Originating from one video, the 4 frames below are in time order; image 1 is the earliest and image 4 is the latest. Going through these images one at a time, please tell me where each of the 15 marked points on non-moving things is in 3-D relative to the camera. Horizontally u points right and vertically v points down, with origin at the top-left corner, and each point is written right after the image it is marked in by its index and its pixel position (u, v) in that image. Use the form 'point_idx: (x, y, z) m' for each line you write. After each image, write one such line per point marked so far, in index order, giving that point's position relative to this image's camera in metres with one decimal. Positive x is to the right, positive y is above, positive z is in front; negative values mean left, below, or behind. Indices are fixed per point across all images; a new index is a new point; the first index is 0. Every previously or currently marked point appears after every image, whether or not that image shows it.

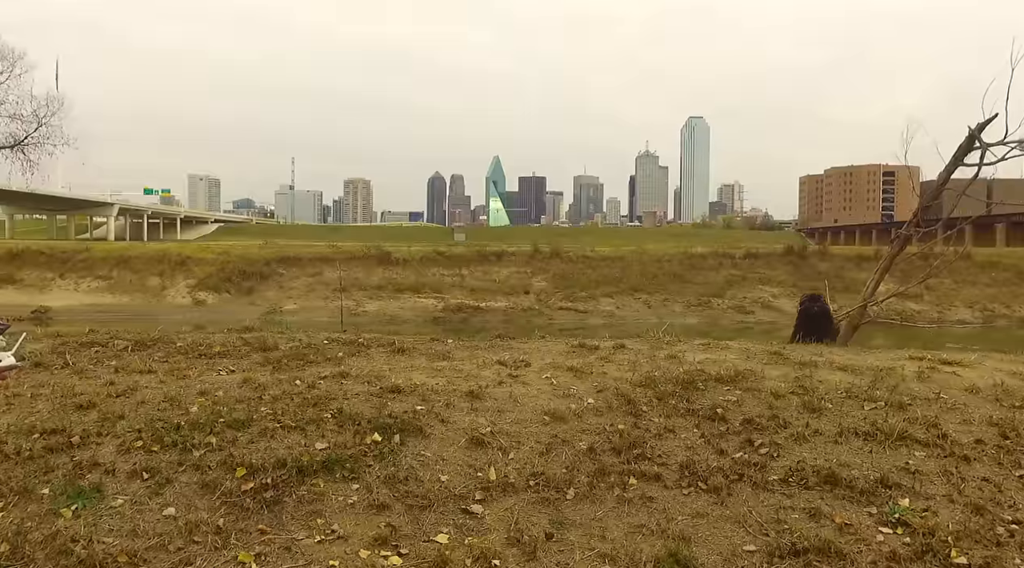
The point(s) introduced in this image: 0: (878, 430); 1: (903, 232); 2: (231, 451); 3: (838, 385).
0: (+3.3, -1.3, +6.3) m
1: (+9.2, +1.2, +16.3) m
2: (-2.3, -1.4, +5.7) m
3: (+3.5, -1.1, +7.4) m
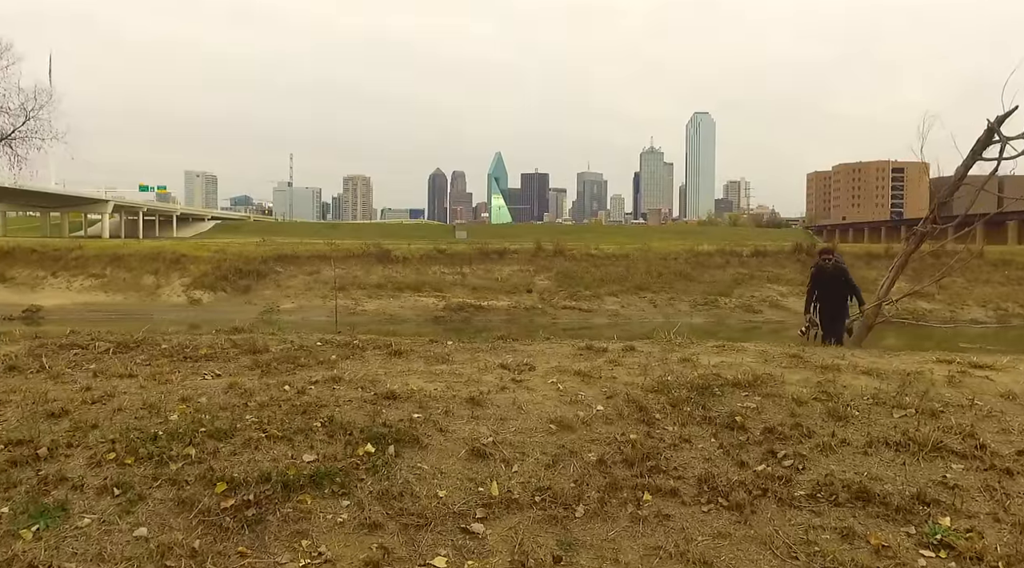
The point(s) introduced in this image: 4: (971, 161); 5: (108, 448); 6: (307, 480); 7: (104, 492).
0: (+3.4, -1.3, +5.8) m
1: (+9.2, +1.3, +15.8) m
2: (-2.3, -1.4, +5.3) m
3: (+3.5, -1.1, +6.9) m
4: (+9.4, +2.5, +14.4) m
5: (-3.2, -1.3, +5.4) m
6: (-1.5, -1.5, +5.1) m
7: (-2.9, -1.5, +4.9) m
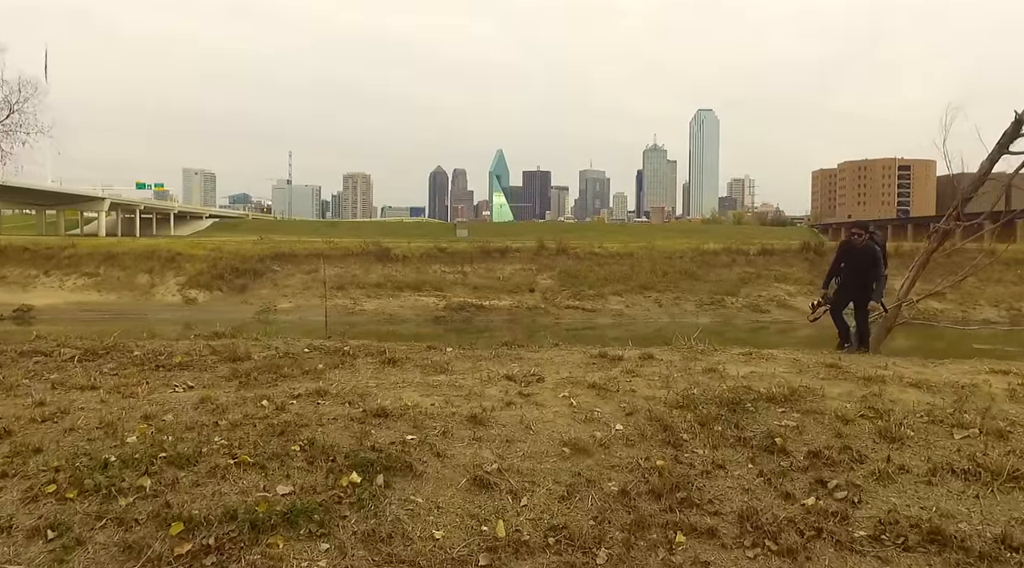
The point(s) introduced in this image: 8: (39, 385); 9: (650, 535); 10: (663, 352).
0: (+3.4, -1.3, +5.0) m
1: (+9.3, +1.3, +15.0) m
2: (-2.2, -1.4, +4.5) m
3: (+3.6, -1.1, +6.1) m
4: (+9.5, +2.5, +13.6) m
5: (-3.1, -1.3, +4.6) m
6: (-1.5, -1.5, +4.4) m
7: (-2.8, -1.5, +4.1) m
8: (-4.6, -1.0, +6.7) m
9: (+0.9, -1.6, +4.4) m
10: (+1.7, -0.8, +7.9) m
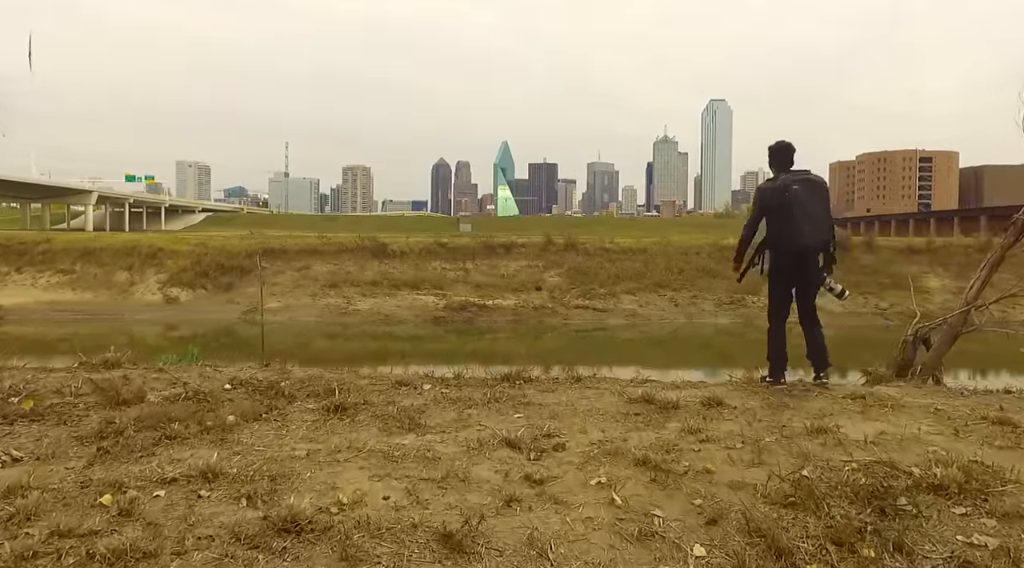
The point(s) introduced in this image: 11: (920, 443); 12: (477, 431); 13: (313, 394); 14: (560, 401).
0: (+3.4, -1.4, +2.6) m
1: (+9.4, +1.2, +12.5) m
2: (-2.2, -1.5, +2.1) m
3: (+3.6, -1.2, +3.7) m
4: (+9.6, +2.5, +11.1) m
5: (-3.1, -1.4, +2.3) m
6: (-1.5, -1.6, +2.0) m
7: (-2.8, -1.6, +1.7) m
8: (-4.5, -1.1, +4.4) m
9: (+0.9, -1.7, +2.0) m
10: (+1.8, -0.9, +5.5) m
11: (+2.6, -1.0, +4.4) m
12: (-0.2, -1.0, +4.8) m
13: (-1.6, -0.9, +5.7) m
14: (+0.4, -0.9, +5.5) m
